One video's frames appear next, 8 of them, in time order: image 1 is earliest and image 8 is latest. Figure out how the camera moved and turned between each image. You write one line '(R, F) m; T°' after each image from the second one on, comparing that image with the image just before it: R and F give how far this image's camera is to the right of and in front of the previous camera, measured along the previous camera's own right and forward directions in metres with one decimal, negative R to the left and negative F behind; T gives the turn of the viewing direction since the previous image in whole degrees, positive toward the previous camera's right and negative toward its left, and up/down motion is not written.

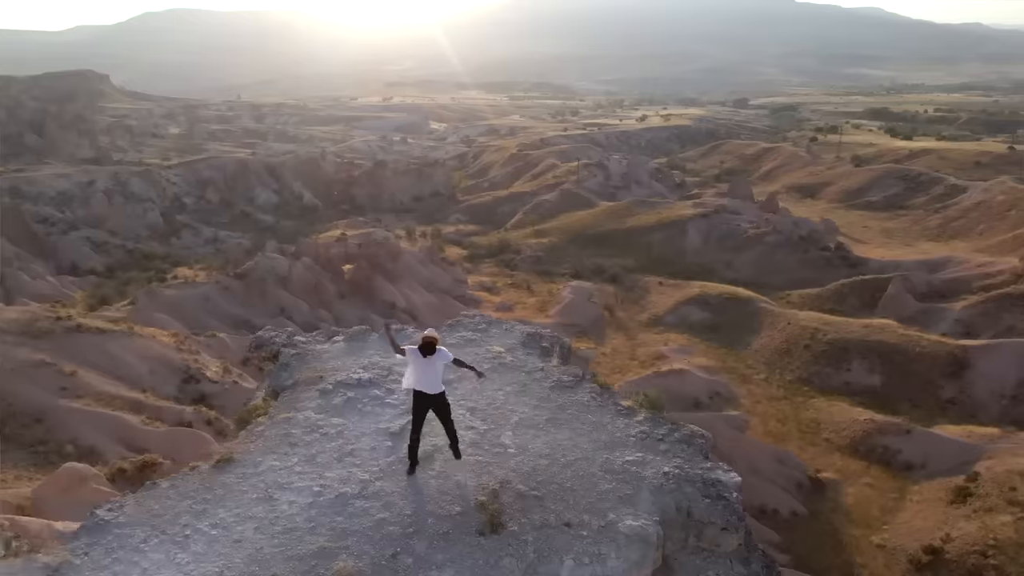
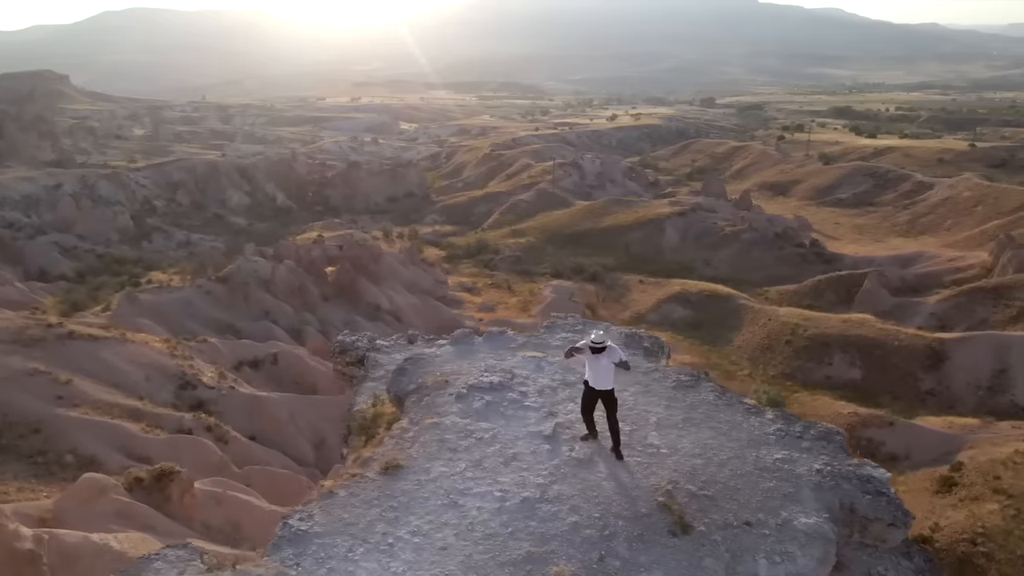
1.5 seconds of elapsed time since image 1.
(-0.4, 0.0) m; +2°
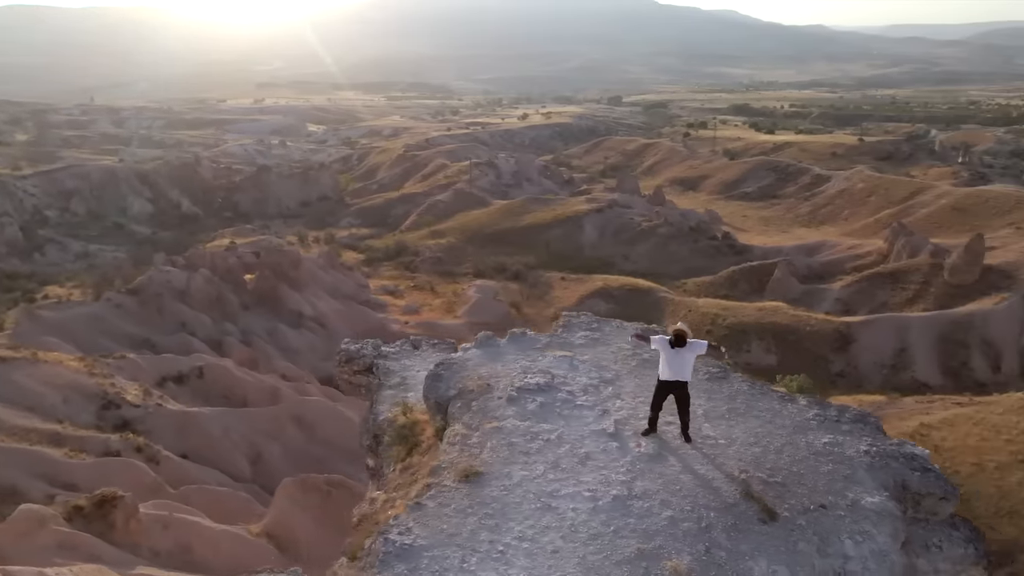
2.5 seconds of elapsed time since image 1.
(-0.3, 0.0) m; +6°
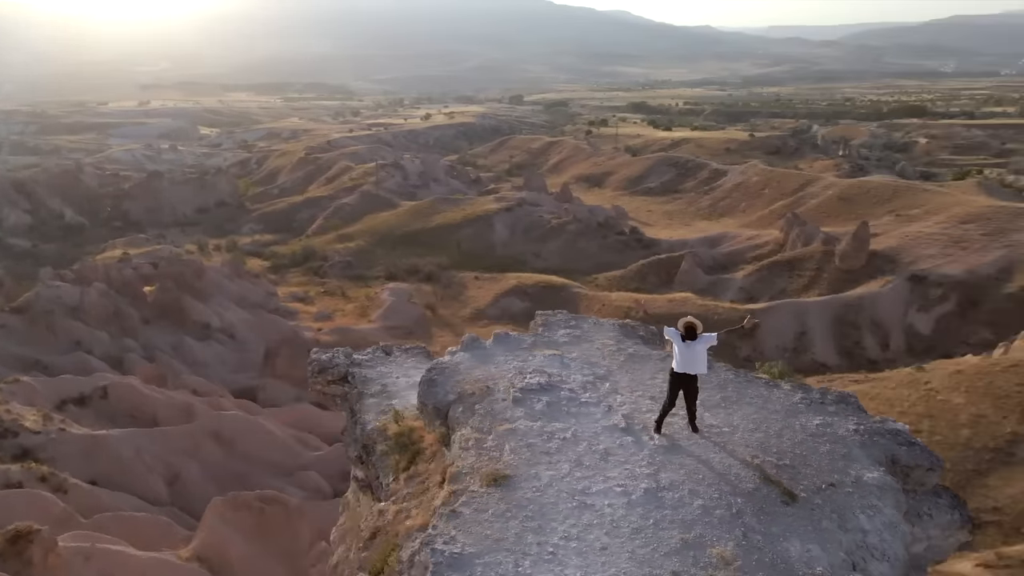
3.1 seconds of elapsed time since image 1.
(-0.2, 0.0) m; +7°
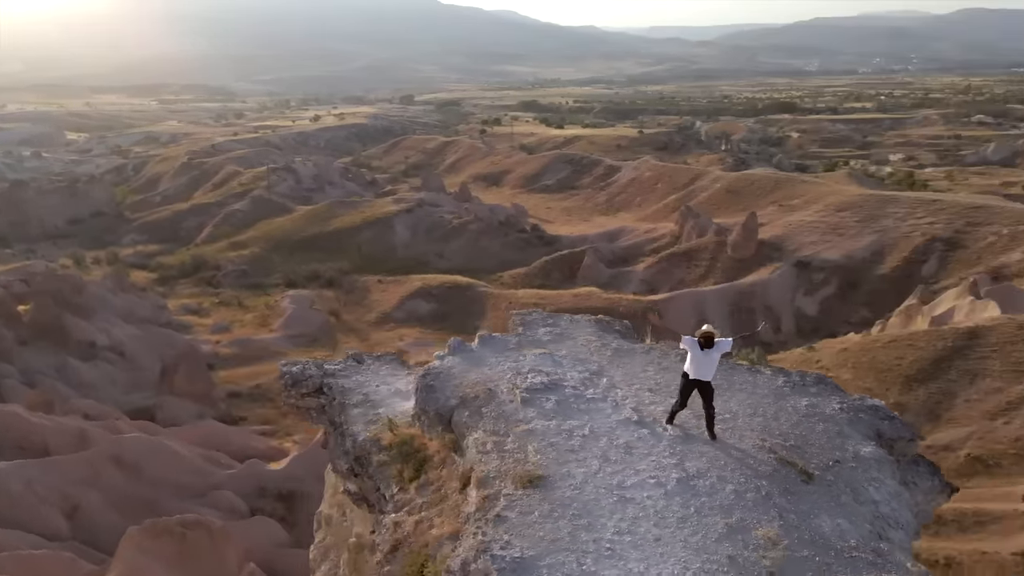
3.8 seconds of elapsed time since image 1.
(-0.3, 0.0) m; +8°
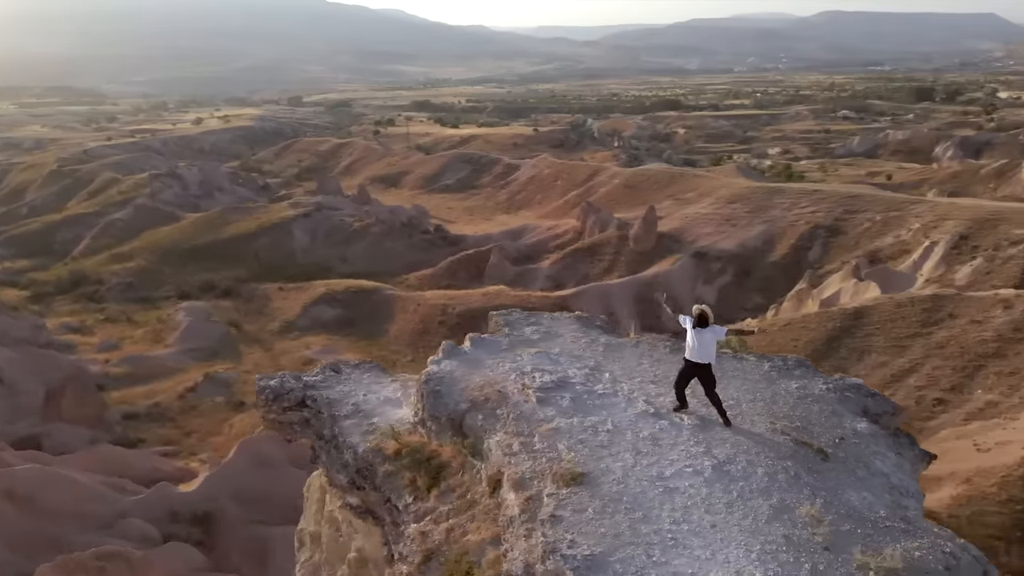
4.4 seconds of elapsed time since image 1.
(-0.3, 0.0) m; +8°
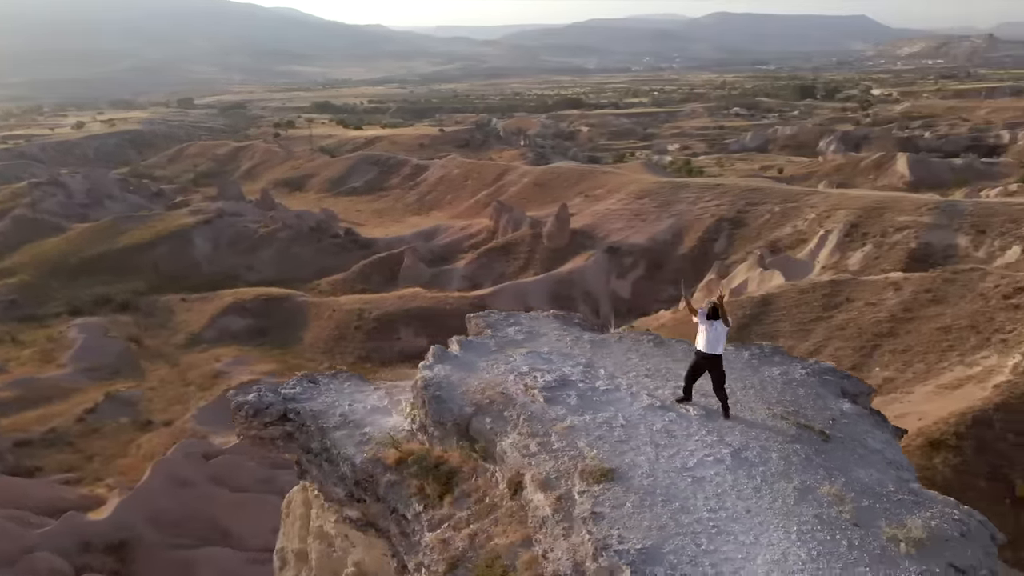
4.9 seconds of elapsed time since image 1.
(-0.2, 0.0) m; +7°
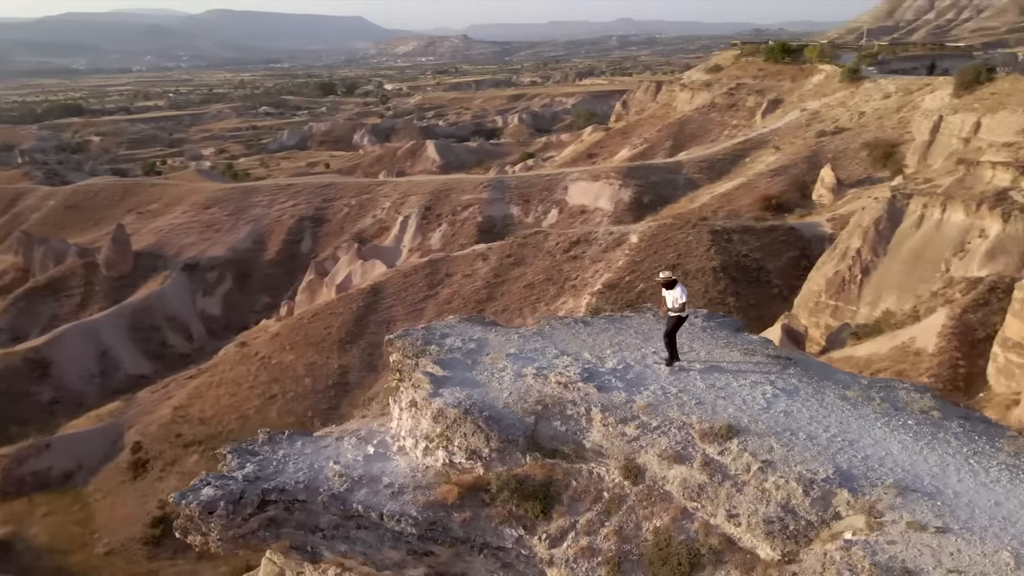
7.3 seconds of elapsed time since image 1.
(-1.2, +0.4) m; +33°
